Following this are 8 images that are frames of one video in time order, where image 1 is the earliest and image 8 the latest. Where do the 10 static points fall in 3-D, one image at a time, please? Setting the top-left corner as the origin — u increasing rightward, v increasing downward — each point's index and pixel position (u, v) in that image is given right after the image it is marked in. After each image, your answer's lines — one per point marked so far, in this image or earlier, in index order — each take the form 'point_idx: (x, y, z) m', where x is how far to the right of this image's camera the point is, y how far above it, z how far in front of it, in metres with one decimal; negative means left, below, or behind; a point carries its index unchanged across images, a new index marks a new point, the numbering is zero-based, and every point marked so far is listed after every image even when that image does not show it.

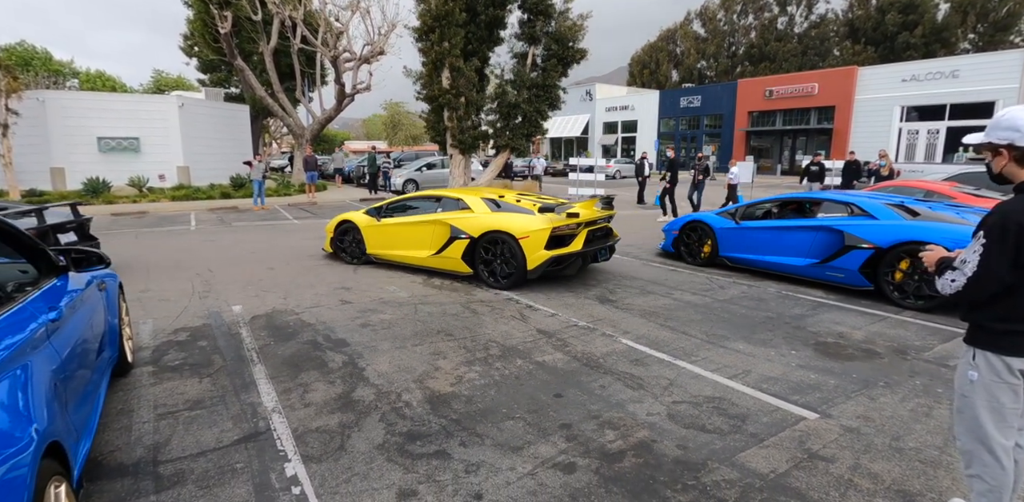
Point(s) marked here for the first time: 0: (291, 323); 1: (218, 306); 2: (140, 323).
0: (-2.3, -0.8, +5.8) m
1: (-3.4, -0.6, +6.4) m
2: (-3.9, -0.8, +5.9) m
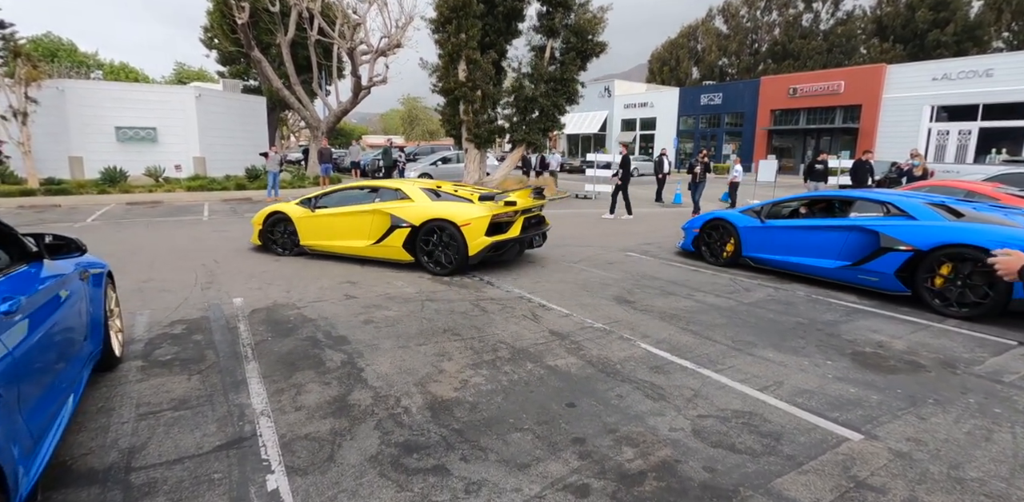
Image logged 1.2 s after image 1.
0: (-2.2, -0.7, +5.5) m
1: (-3.2, -0.5, +6.2) m
2: (-3.8, -0.6, +5.6) m
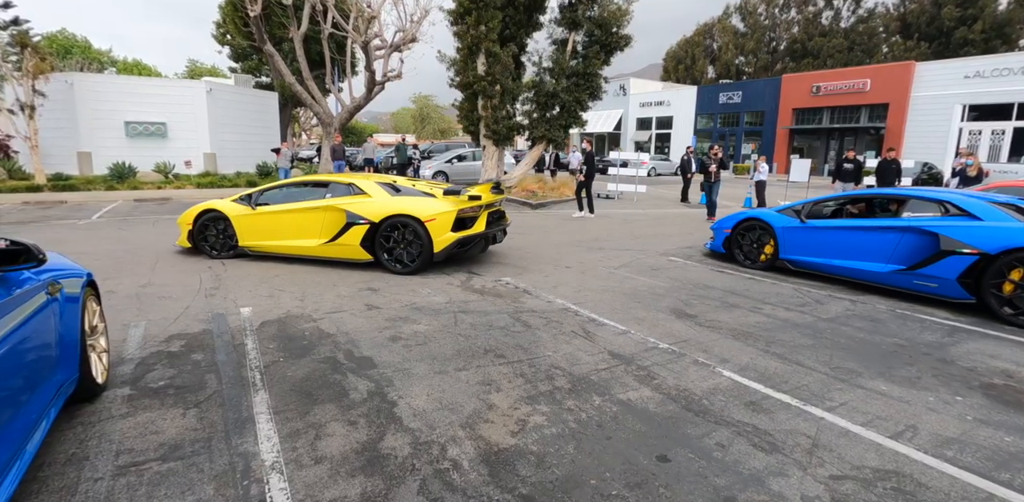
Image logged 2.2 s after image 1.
0: (-1.8, -0.7, +4.7) m
1: (-2.8, -0.6, +5.5) m
2: (-3.4, -0.7, +4.9) m
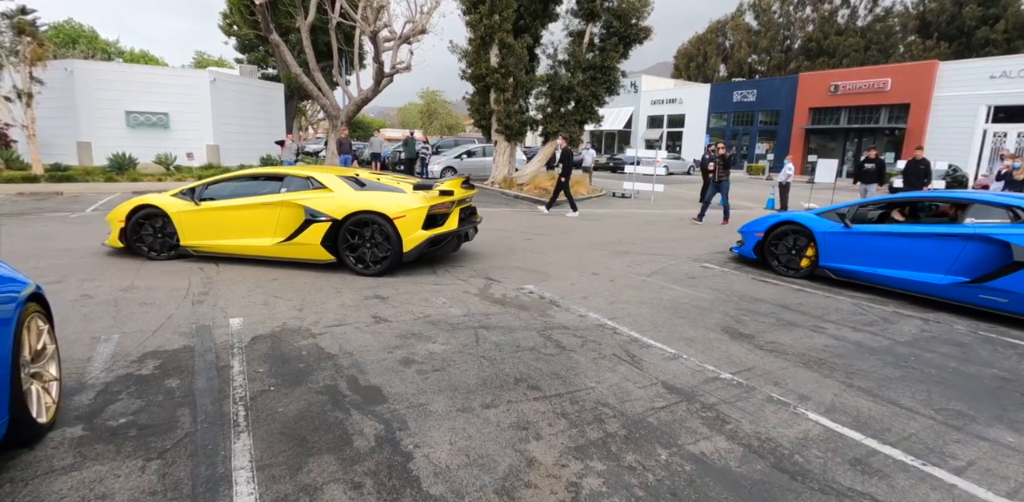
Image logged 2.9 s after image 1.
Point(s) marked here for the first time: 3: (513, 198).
0: (-1.5, -0.7, +4.0) m
1: (-2.5, -0.6, +4.8) m
2: (-3.1, -0.7, +4.2) m
3: (0.0, +1.7, +17.3) m
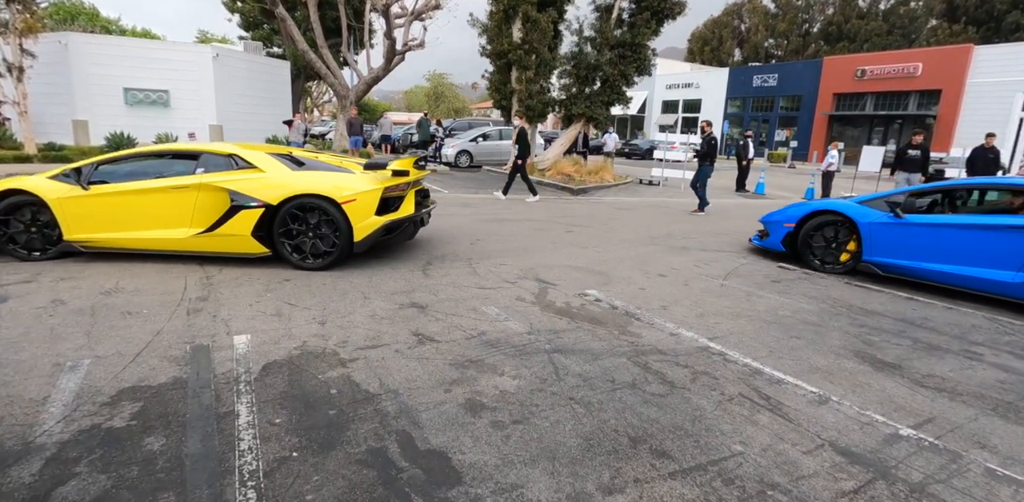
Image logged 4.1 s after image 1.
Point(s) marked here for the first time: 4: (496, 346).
0: (-1.0, -0.8, +3.0) m
1: (-2.0, -0.6, +3.8) m
2: (-2.6, -0.7, +3.2) m
3: (+0.7, +2.0, +16.2) m
4: (-0.1, -0.6, +3.8) m
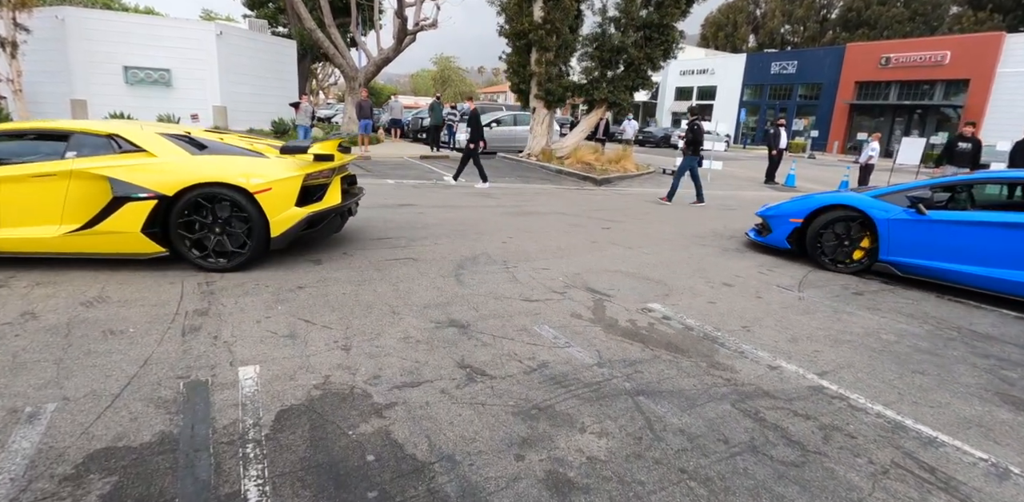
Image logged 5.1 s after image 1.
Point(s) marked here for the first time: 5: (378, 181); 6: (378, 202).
0: (-0.6, -0.9, +2.3) m
1: (-1.6, -0.6, +3.0) m
2: (-2.2, -0.7, +2.5) m
3: (+1.2, +2.2, +15.4) m
4: (+0.3, -0.7, +3.0) m
5: (-2.8, +1.5, +11.8) m
6: (-2.1, +0.8, +8.8) m
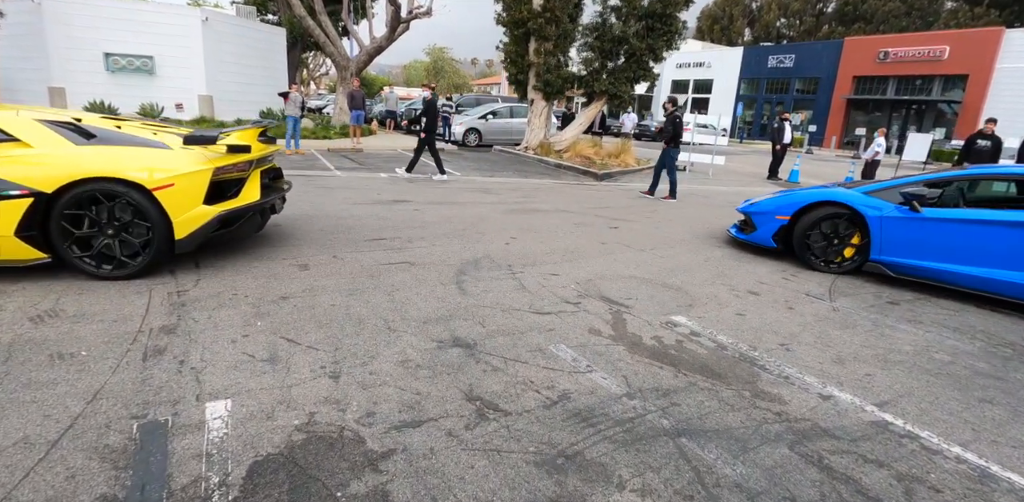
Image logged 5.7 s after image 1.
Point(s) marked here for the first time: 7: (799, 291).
0: (-0.5, -0.9, +1.8) m
1: (-1.5, -0.7, +2.5) m
2: (-2.1, -0.8, +2.0) m
3: (+1.1, +2.3, +14.9) m
4: (+0.4, -0.8, +2.6) m
5: (-2.9, +1.6, +11.3) m
6: (-2.1, +0.8, +8.3) m
7: (+2.6, -0.3, +5.0) m
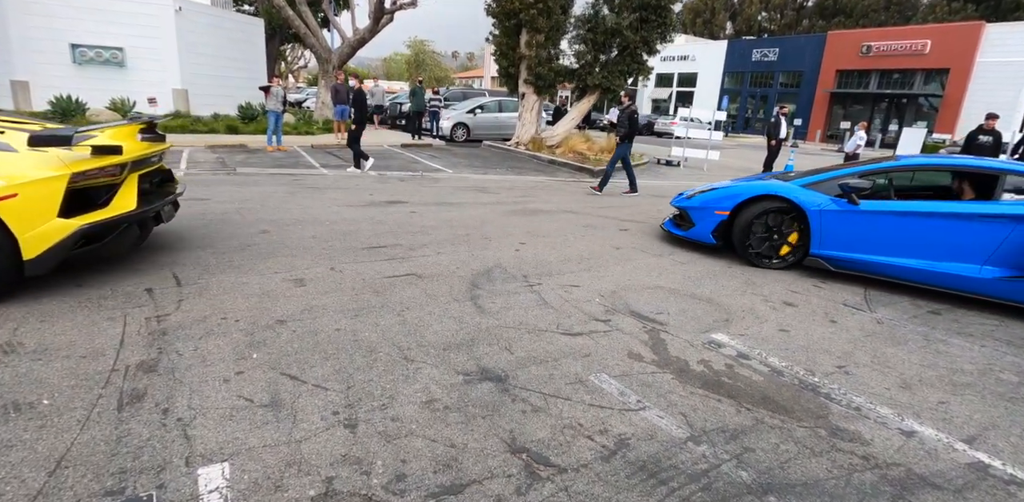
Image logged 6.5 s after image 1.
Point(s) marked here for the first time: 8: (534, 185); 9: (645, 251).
0: (-0.3, -1.0, +1.4) m
1: (-1.3, -0.8, +2.1) m
2: (-1.9, -0.9, +1.5) m
3: (+0.9, +2.3, +14.5) m
4: (+0.6, -0.9, +2.2) m
5: (-3.0, +1.5, +10.7) m
6: (-2.1, +0.7, +7.8) m
7: (+2.7, -0.4, +4.7) m
8: (+0.4, +1.3, +10.7) m
9: (+1.4, 0.0, +5.9) m
